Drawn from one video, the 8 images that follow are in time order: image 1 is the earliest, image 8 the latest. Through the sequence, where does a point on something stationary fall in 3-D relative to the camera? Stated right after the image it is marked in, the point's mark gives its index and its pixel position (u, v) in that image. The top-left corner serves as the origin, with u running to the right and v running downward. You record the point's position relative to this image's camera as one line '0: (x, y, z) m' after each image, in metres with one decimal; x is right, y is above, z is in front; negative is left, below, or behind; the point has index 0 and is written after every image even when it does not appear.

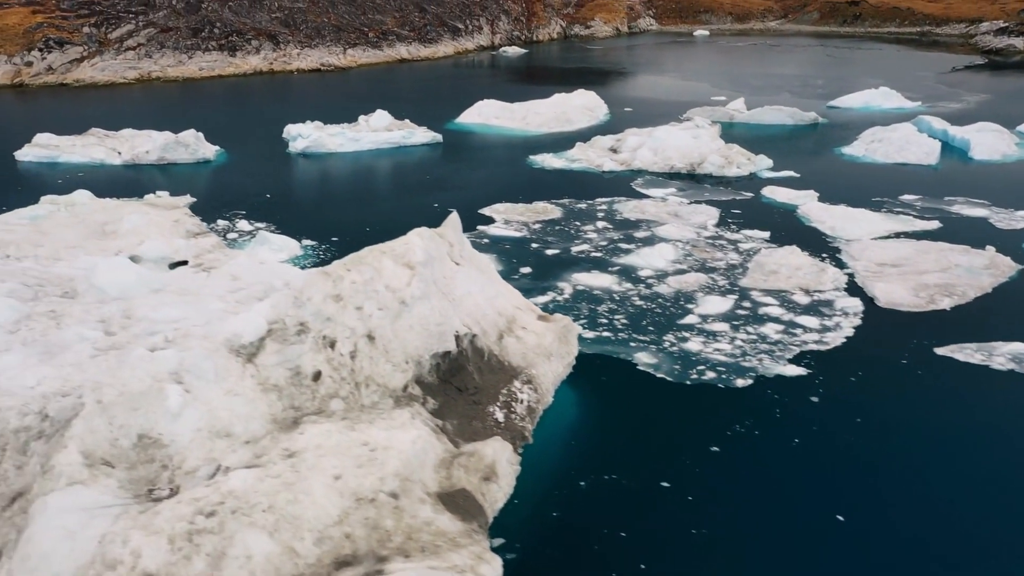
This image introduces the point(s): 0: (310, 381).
0: (-2.4, -1.1, +13.3) m
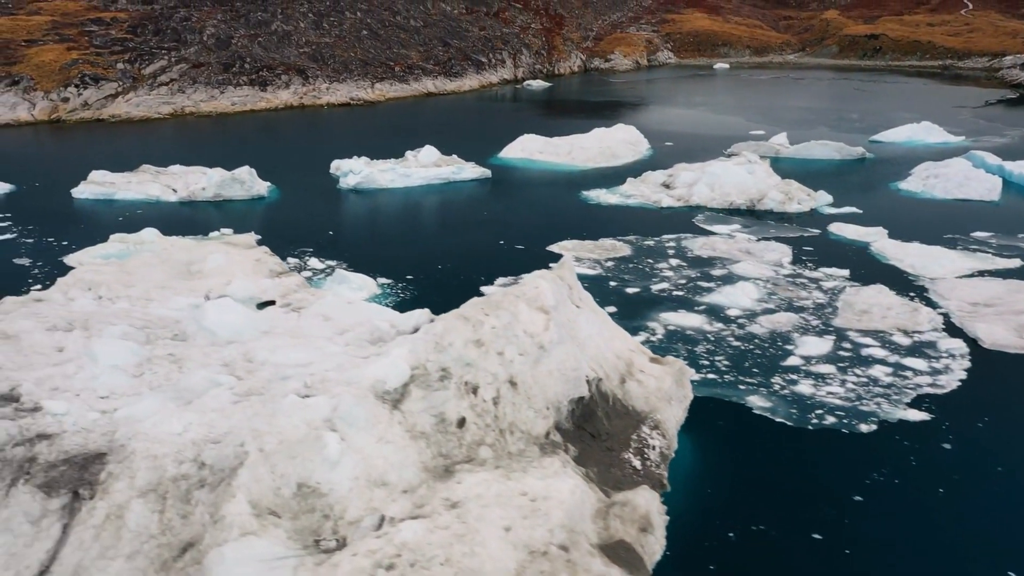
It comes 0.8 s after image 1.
0: (-0.7, -1.6, +13.2) m
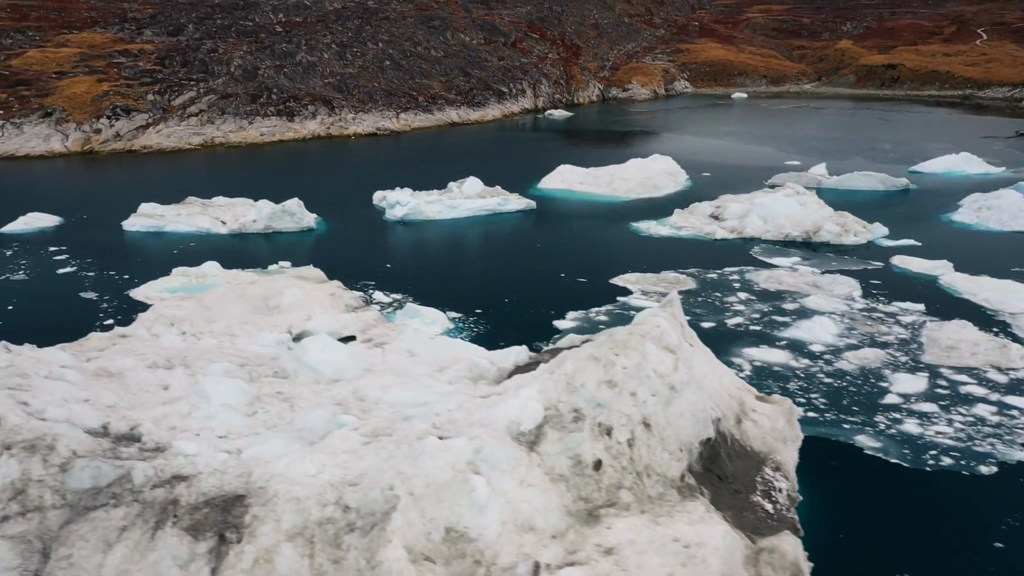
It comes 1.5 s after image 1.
0: (+0.9, -2.1, +13.1) m
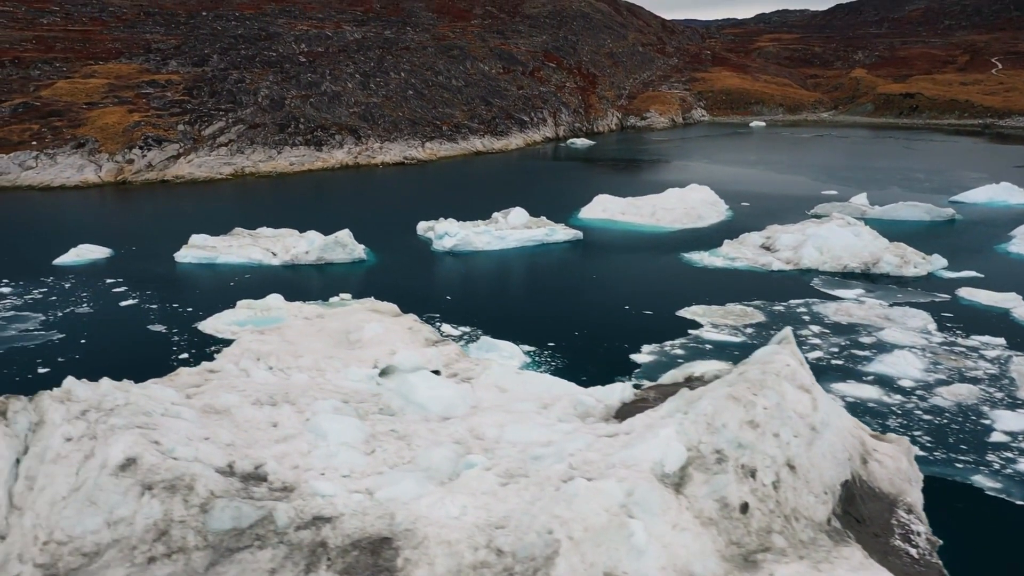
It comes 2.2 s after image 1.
0: (+2.6, -2.6, +12.9) m
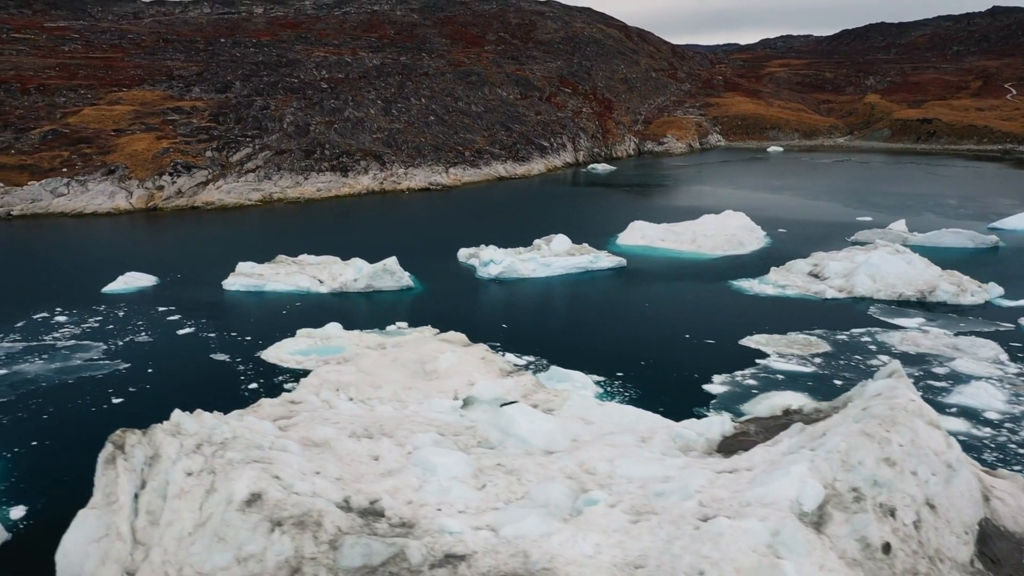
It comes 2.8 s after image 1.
0: (+4.2, -3.0, +12.7) m
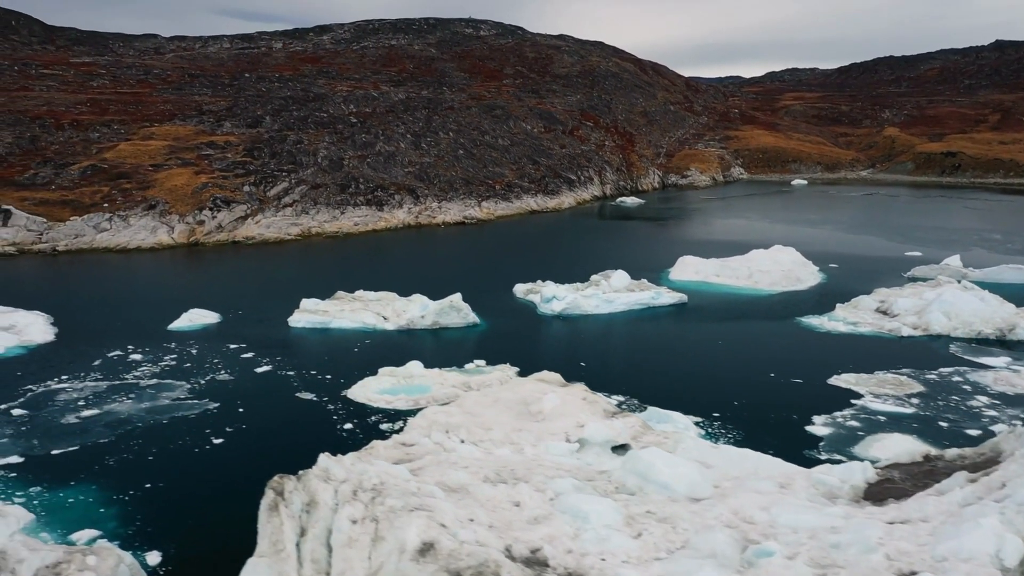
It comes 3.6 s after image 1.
0: (+6.3, -3.5, +12.3) m
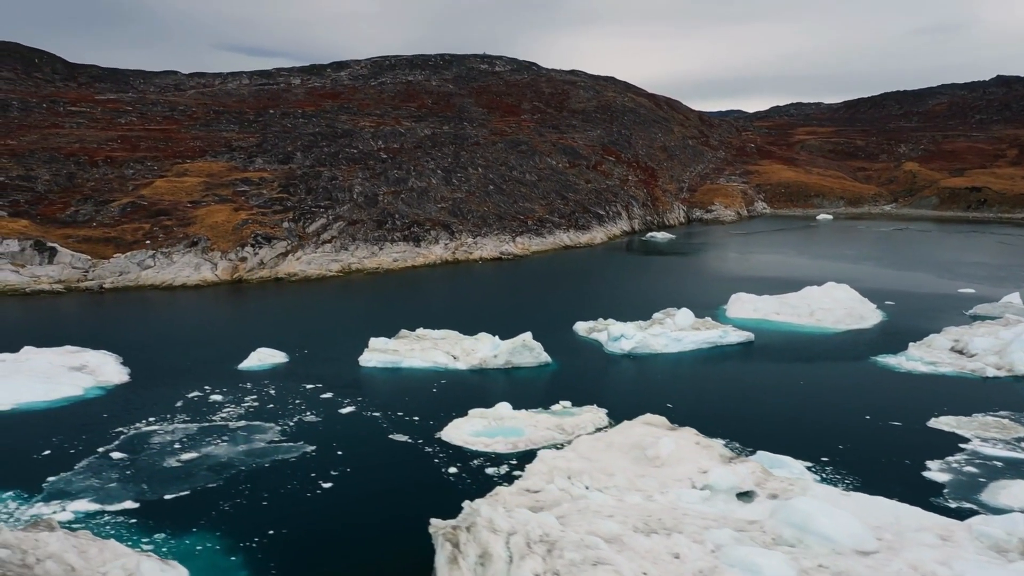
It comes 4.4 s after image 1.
0: (+8.7, -4.1, +11.8) m
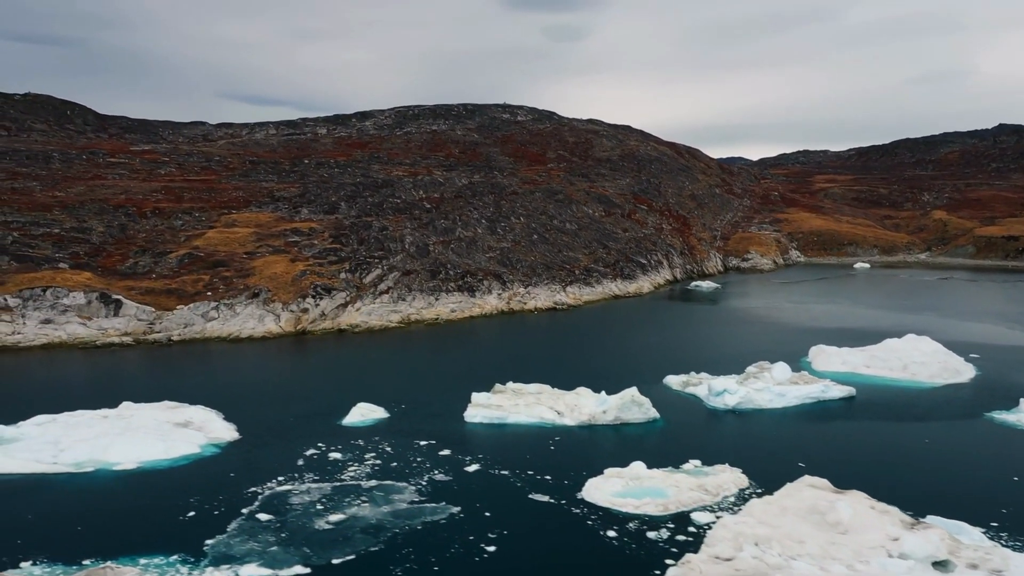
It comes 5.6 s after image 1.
0: (+12.1, -4.8, +10.9) m
